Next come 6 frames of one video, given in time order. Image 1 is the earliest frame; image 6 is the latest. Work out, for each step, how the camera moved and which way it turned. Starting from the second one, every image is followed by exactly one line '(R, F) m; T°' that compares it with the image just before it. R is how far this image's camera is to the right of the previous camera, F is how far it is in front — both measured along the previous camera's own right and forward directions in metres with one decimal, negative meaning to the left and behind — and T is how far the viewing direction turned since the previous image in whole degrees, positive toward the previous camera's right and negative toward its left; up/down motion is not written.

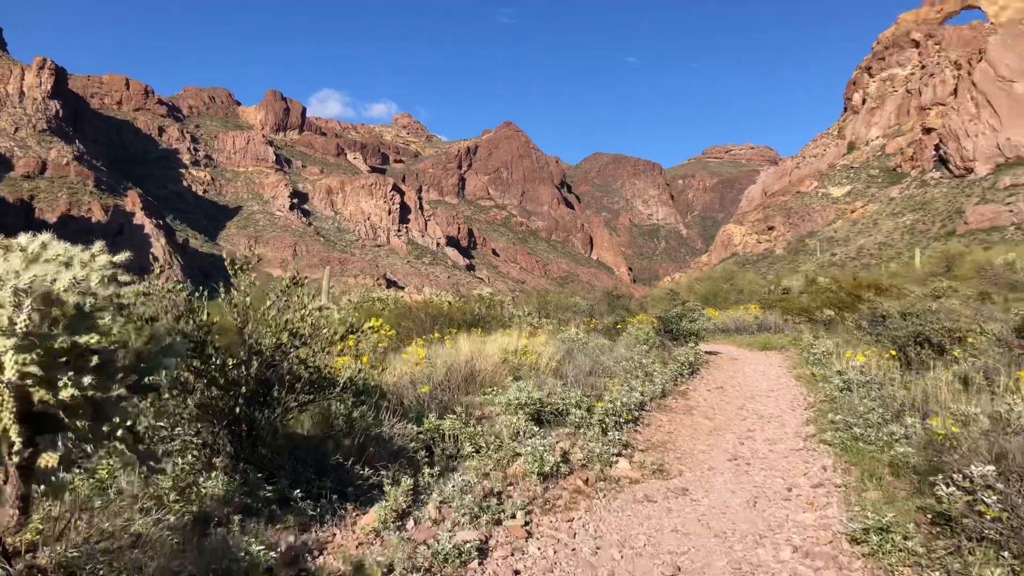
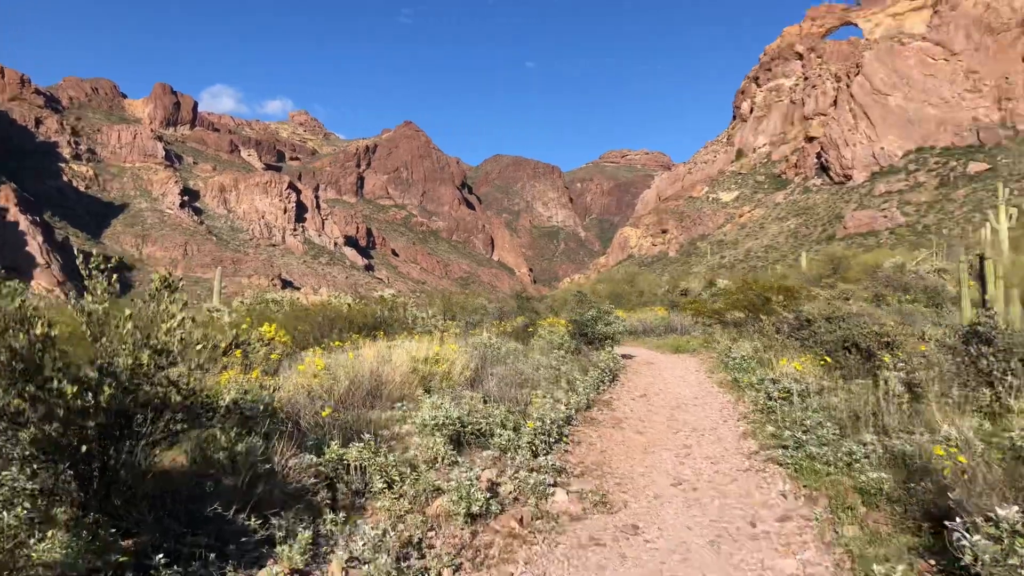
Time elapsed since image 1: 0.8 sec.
(-0.1, +0.5) m; +7°
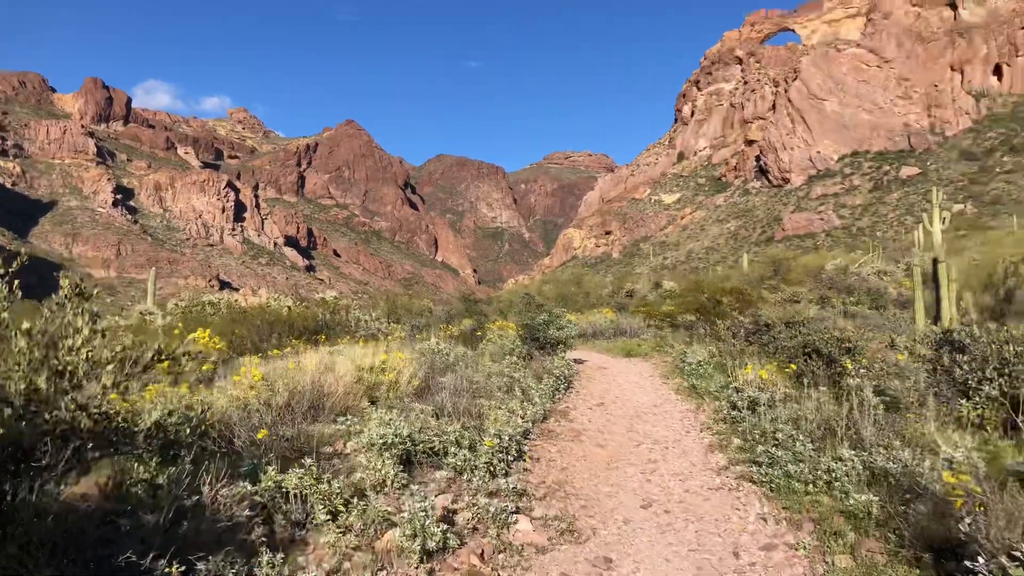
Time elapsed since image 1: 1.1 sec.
(0.0, +0.3) m; +4°
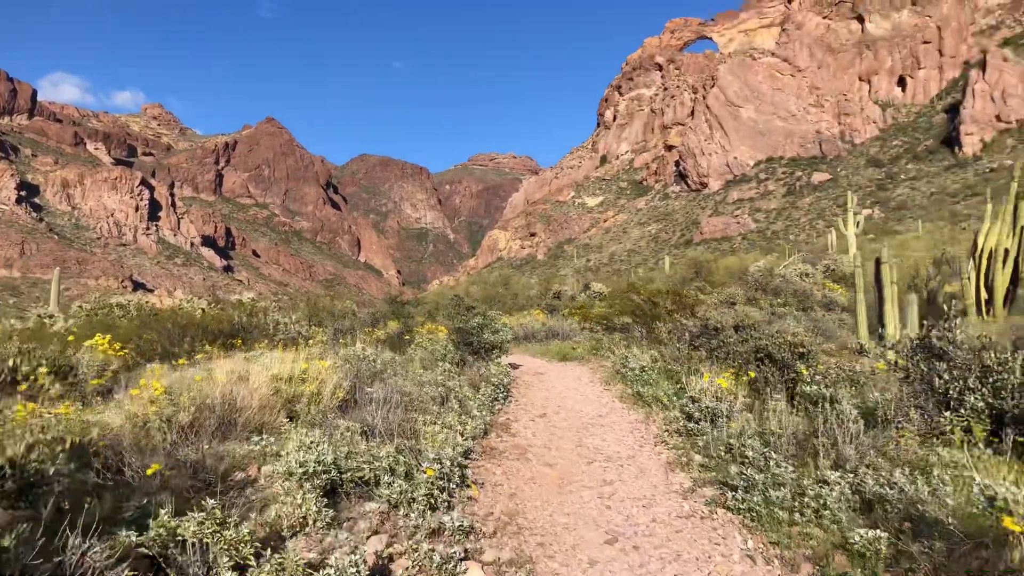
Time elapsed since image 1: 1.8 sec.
(-0.1, +0.4) m; +5°
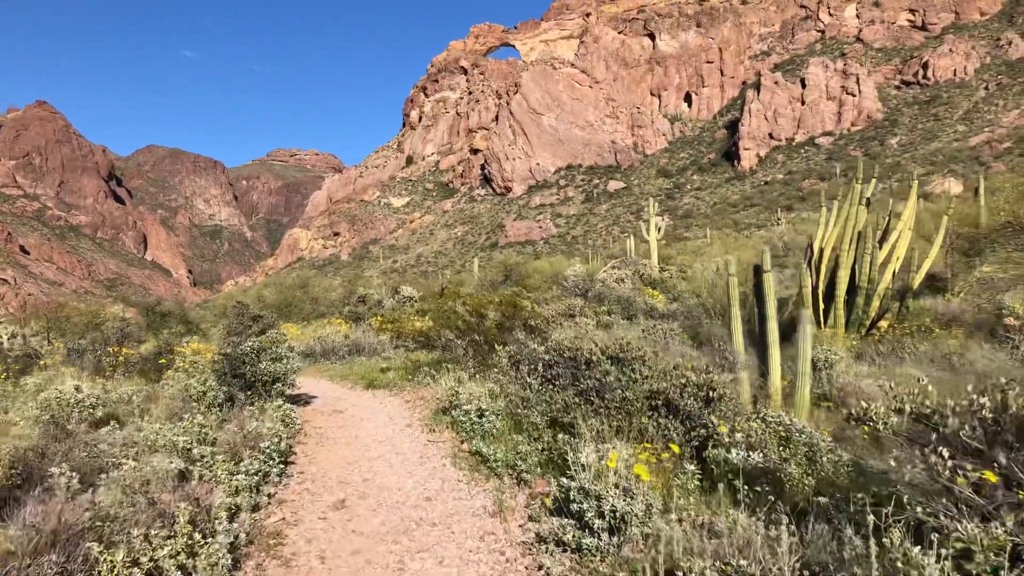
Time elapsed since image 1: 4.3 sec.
(+0.1, +1.8) m; +13°
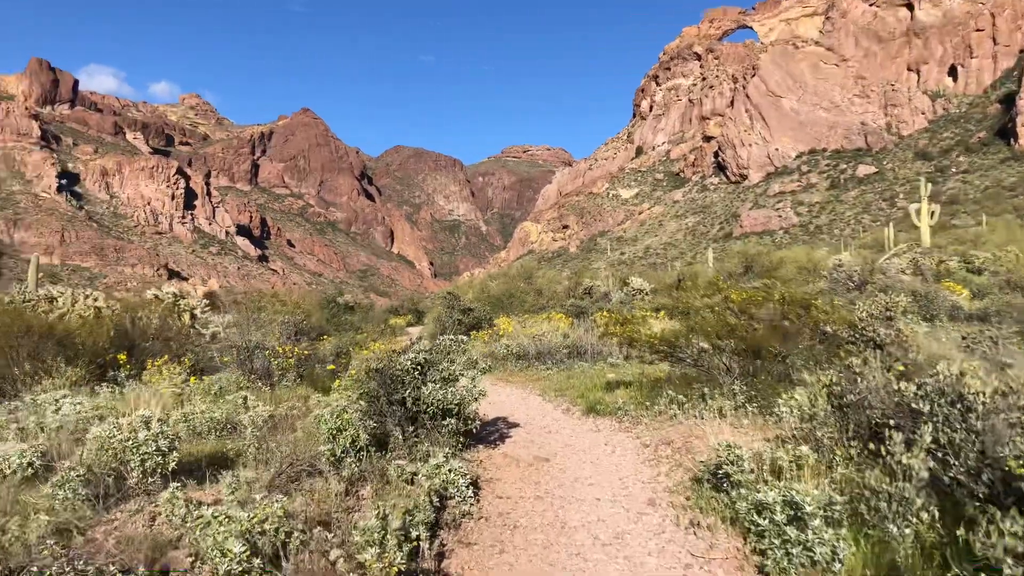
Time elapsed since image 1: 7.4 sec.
(-0.3, +2.1) m; -15°
